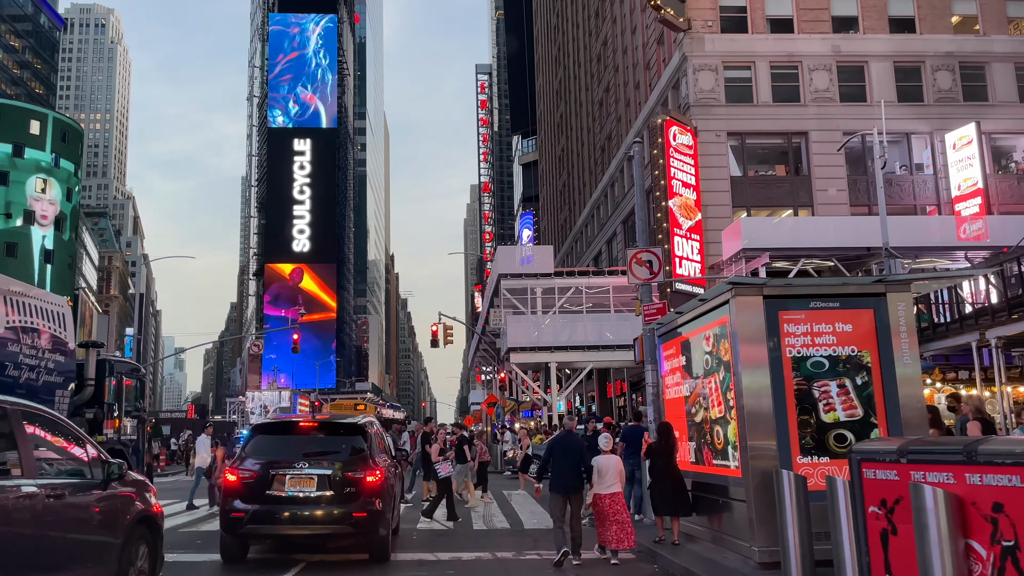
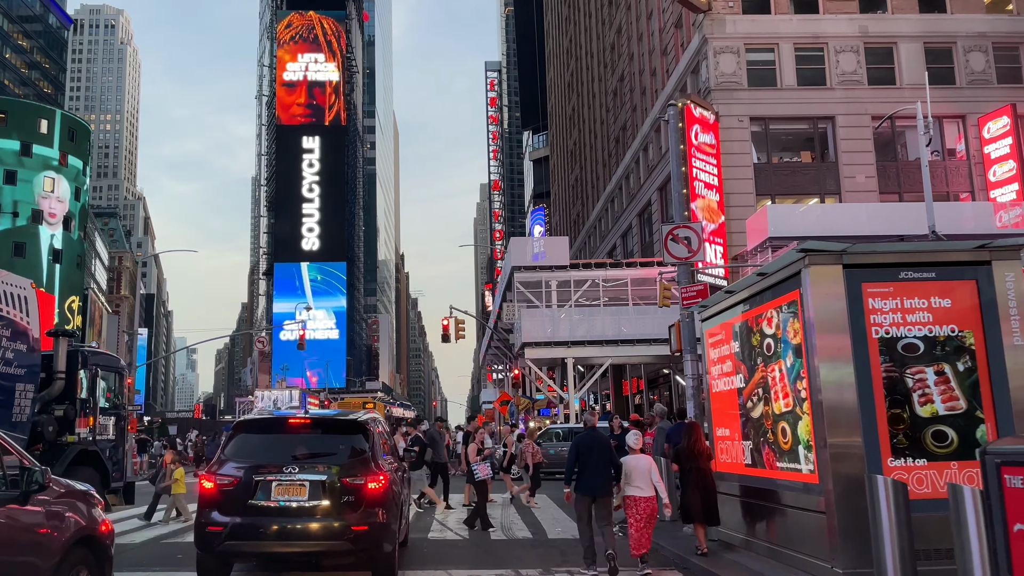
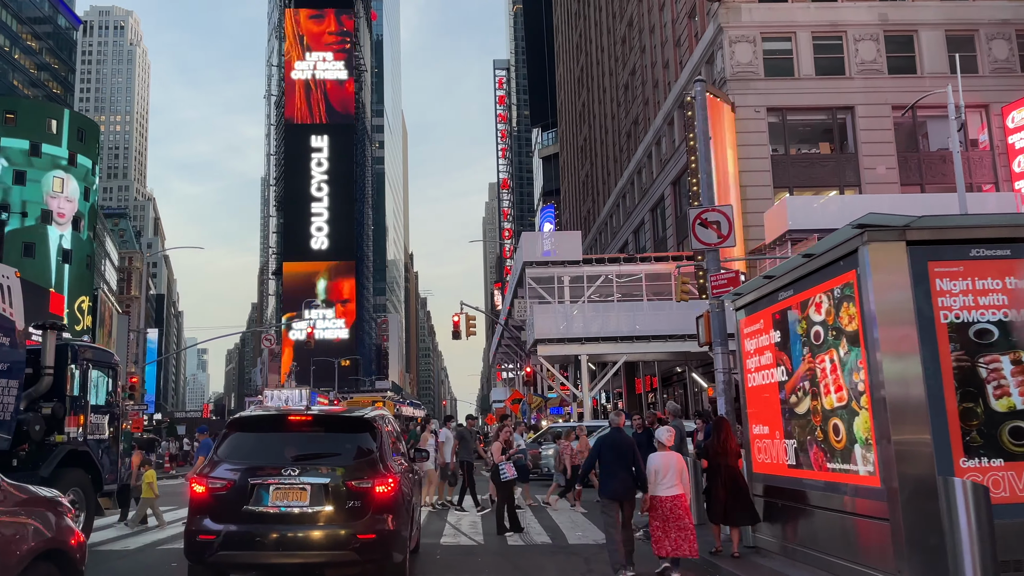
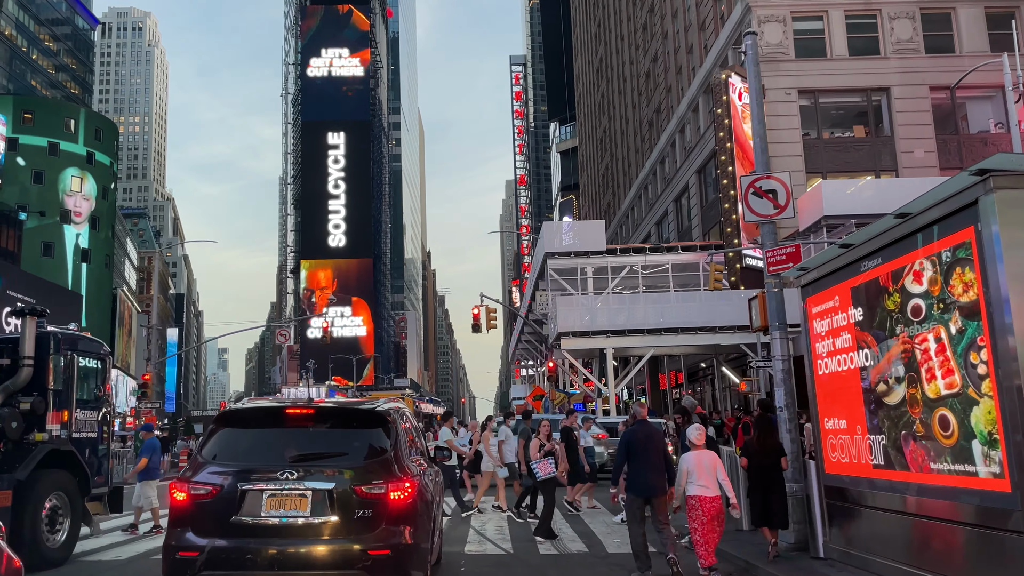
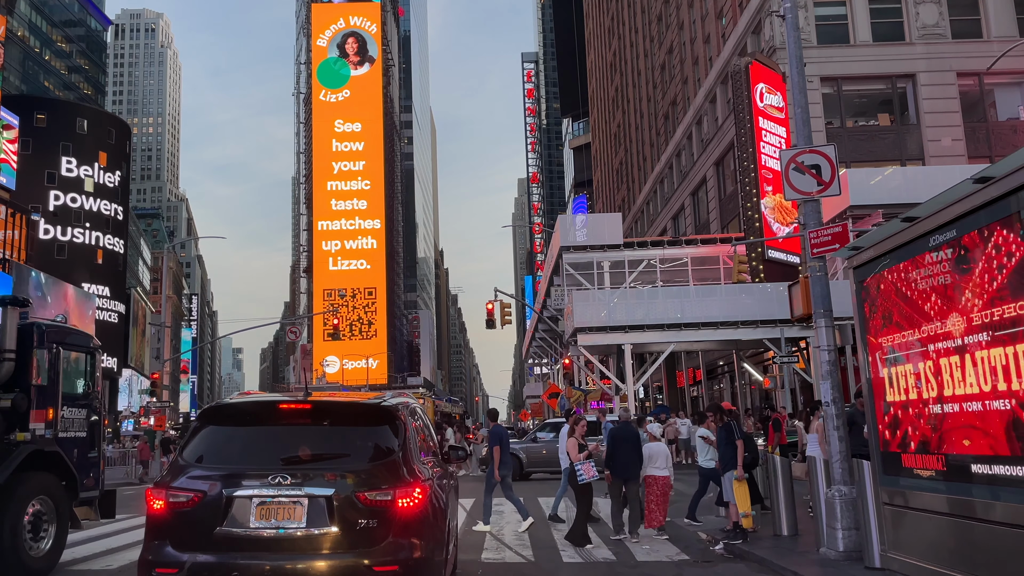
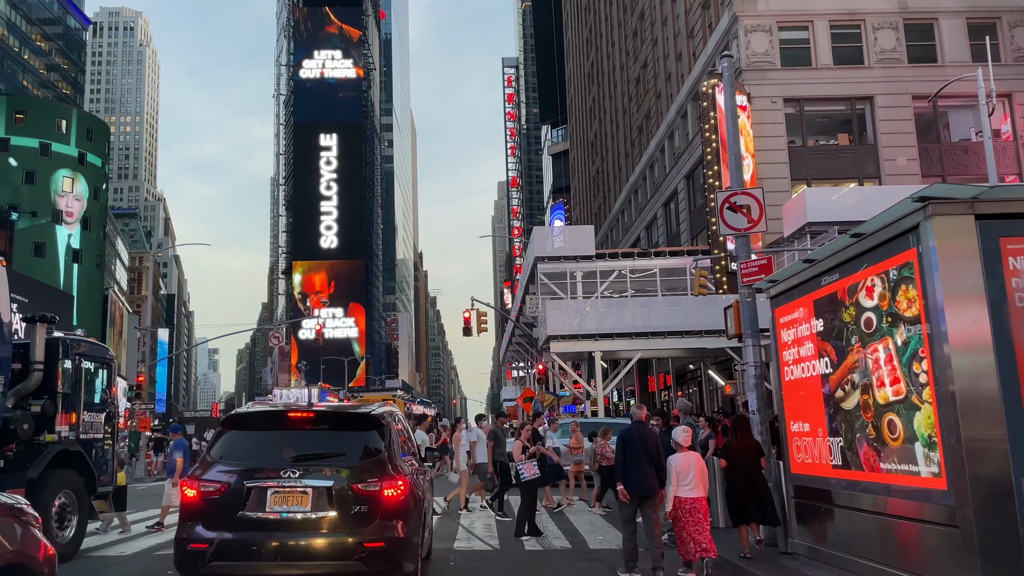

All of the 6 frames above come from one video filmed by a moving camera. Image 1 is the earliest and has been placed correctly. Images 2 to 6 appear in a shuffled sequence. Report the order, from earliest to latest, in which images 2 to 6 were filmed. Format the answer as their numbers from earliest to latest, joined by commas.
2, 3, 6, 4, 5
